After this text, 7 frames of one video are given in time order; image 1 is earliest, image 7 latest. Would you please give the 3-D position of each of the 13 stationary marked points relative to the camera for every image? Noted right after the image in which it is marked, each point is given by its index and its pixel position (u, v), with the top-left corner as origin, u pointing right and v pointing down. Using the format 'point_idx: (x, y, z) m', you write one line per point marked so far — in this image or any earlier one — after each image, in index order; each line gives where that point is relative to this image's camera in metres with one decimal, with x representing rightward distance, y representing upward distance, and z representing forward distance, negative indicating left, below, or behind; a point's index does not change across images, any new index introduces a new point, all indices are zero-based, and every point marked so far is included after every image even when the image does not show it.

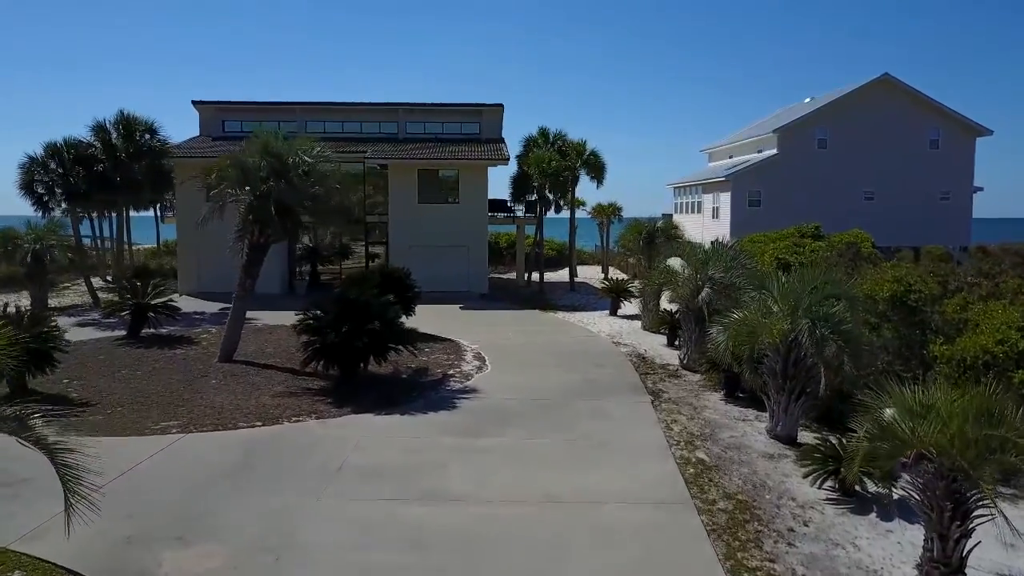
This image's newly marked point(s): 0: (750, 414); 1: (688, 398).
0: (+2.6, -1.4, +11.4) m
1: (+2.1, -1.3, +12.4) m
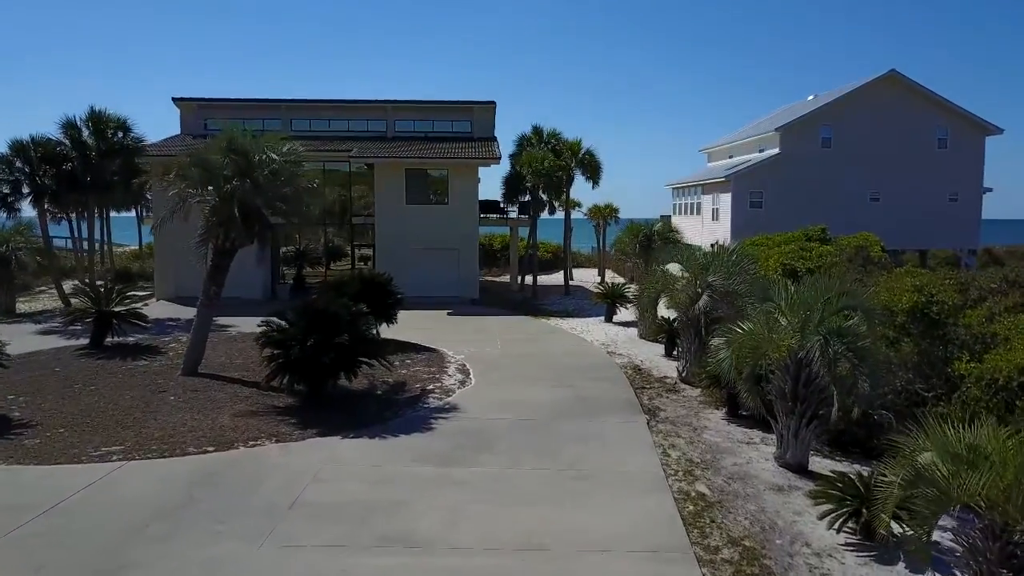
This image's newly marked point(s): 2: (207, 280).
0: (+2.4, -1.5, +10.4) m
1: (+1.9, -1.4, +11.4) m
2: (-3.9, +0.1, +13.4) m
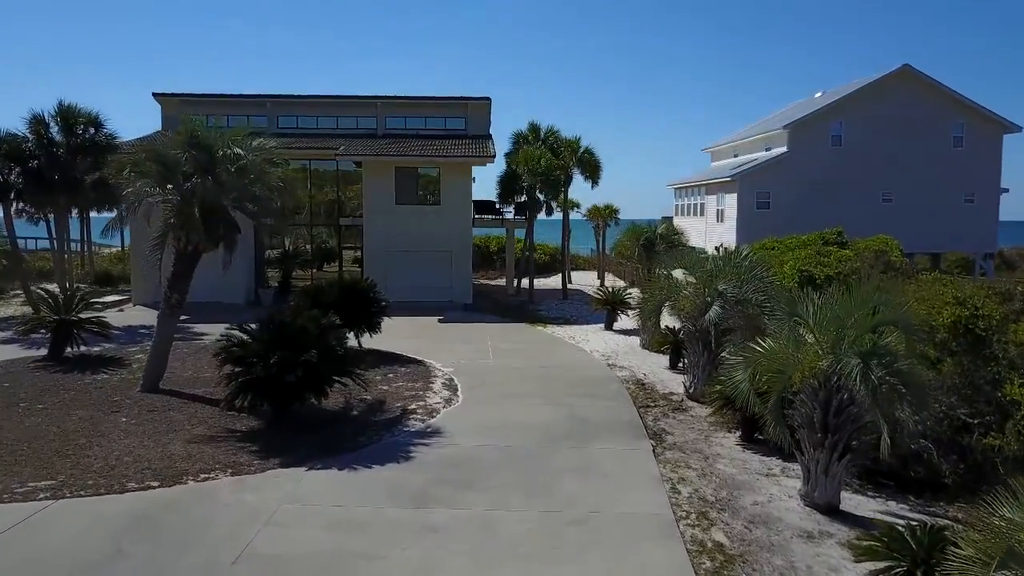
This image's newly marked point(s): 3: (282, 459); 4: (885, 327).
0: (+2.3, -1.6, +9.2) m
1: (+1.8, -1.5, +10.2) m
2: (-4.0, 0.0, +12.2) m
3: (-2.0, -1.5, +9.1) m
4: (+2.7, -0.3, +7.6) m
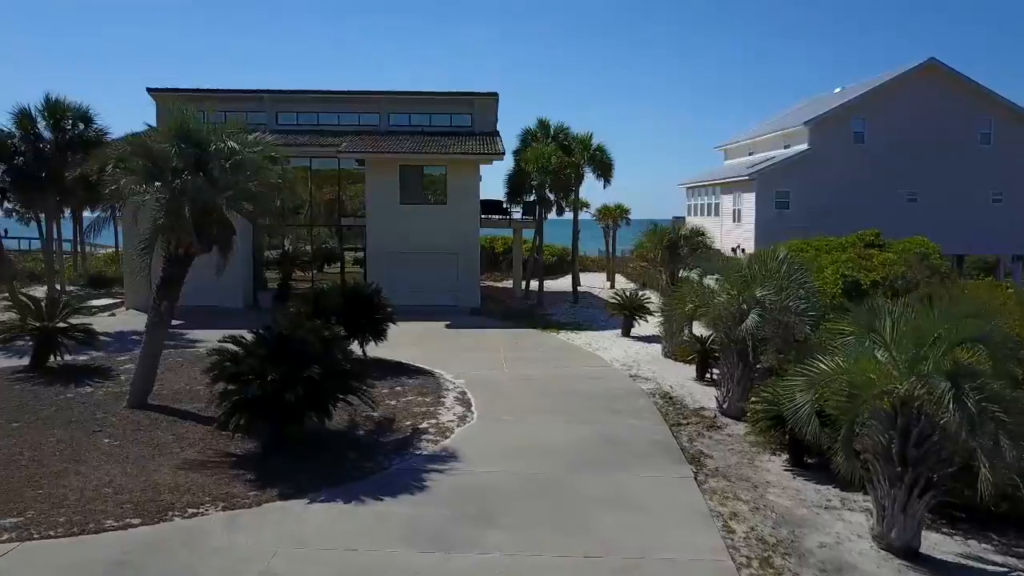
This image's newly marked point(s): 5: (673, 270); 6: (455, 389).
0: (+2.5, -1.6, +8.2) m
1: (+2.0, -1.6, +9.2) m
2: (-3.8, -0.1, +11.2) m
3: (-1.8, -1.6, +8.1) m
4: (+2.9, -0.4, +6.6) m
5: (+2.4, +0.2, +15.8) m
6: (-0.7, -1.2, +12.6) m
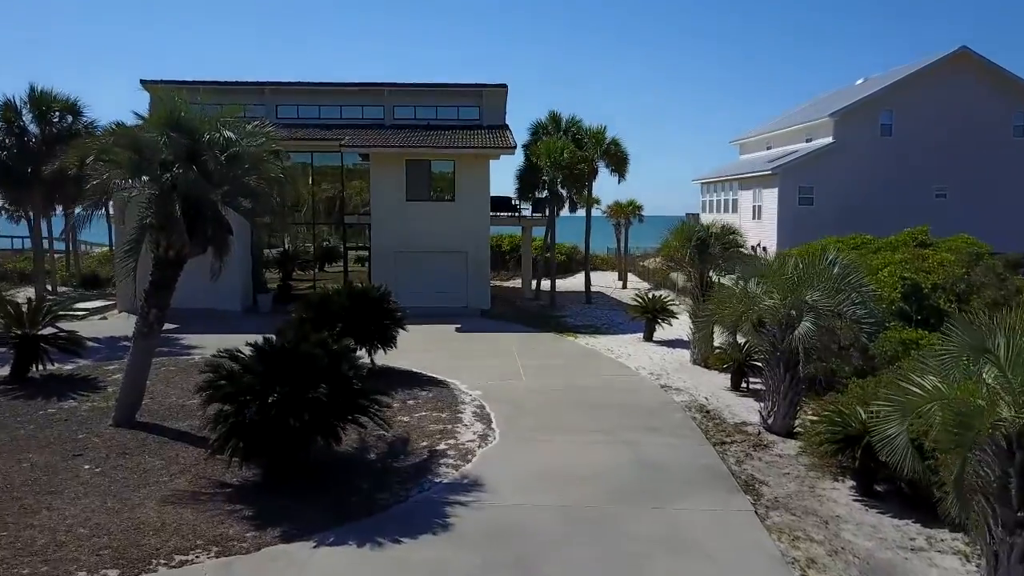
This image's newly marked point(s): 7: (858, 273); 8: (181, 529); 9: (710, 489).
0: (+2.8, -1.7, +7.2) m
1: (+2.3, -1.6, +8.1) m
2: (-3.5, -0.1, +10.1) m
3: (-1.5, -1.6, +7.1) m
4: (+3.2, -0.4, +5.6) m
5: (+2.7, +0.2, +14.8) m
6: (-0.4, -1.3, +11.6) m
7: (+3.5, +0.2, +10.7) m
8: (-2.2, -1.6, +7.0) m
9: (+1.6, -1.6, +8.3) m
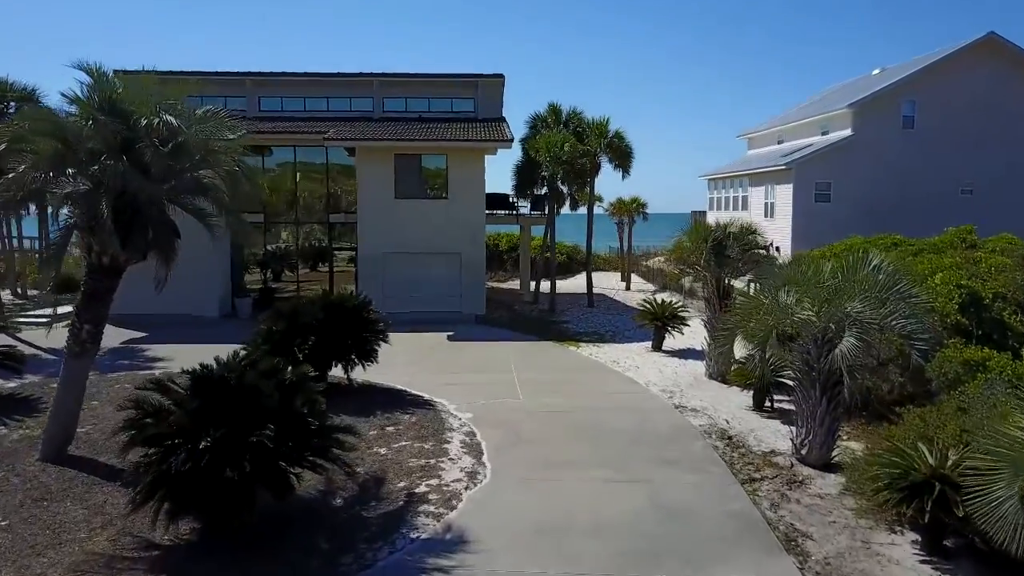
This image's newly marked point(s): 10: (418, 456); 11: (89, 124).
0: (+2.7, -1.8, +5.7) m
1: (+2.2, -1.7, +6.7) m
2: (-3.6, -0.2, +8.6) m
3: (-1.6, -1.7, +5.6) m
4: (+3.1, -0.5, +4.1) m
5: (+2.6, +0.1, +13.3) m
6: (-0.5, -1.4, +10.1) m
7: (+3.4, +0.1, +9.2) m
8: (-2.3, -1.7, +5.5) m
9: (+1.5, -1.7, +6.8) m
10: (-0.8, -1.4, +9.0) m
11: (-3.2, +1.2, +8.0) m
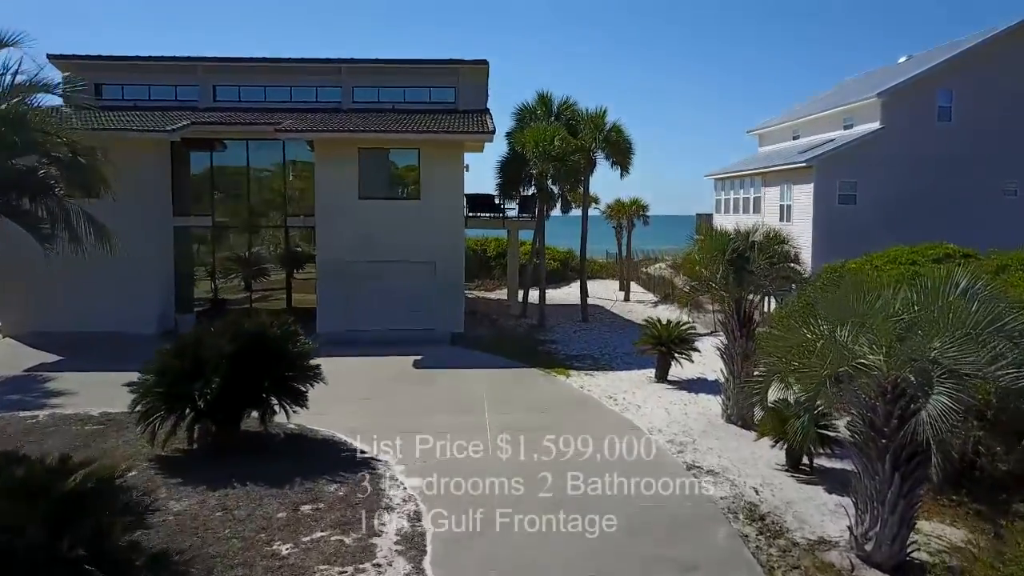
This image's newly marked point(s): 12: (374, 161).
0: (+2.4, -2.0, +3.1) m
1: (+1.9, -1.9, +4.1) m
2: (-3.9, -0.4, +6.1) m
3: (-1.9, -1.9, +3.0) m
4: (+2.8, -0.7, +1.5) m
5: (+2.3, -0.1, +10.7) m
6: (-0.8, -1.6, +7.5) m
7: (+3.2, -0.2, +6.6) m
8: (-2.6, -1.9, +3.0) m
9: (+1.2, -1.9, +4.2) m
10: (-1.1, -1.6, +6.4) m
11: (-3.5, +1.0, +5.4) m
12: (-2.3, +2.2, +17.7) m
